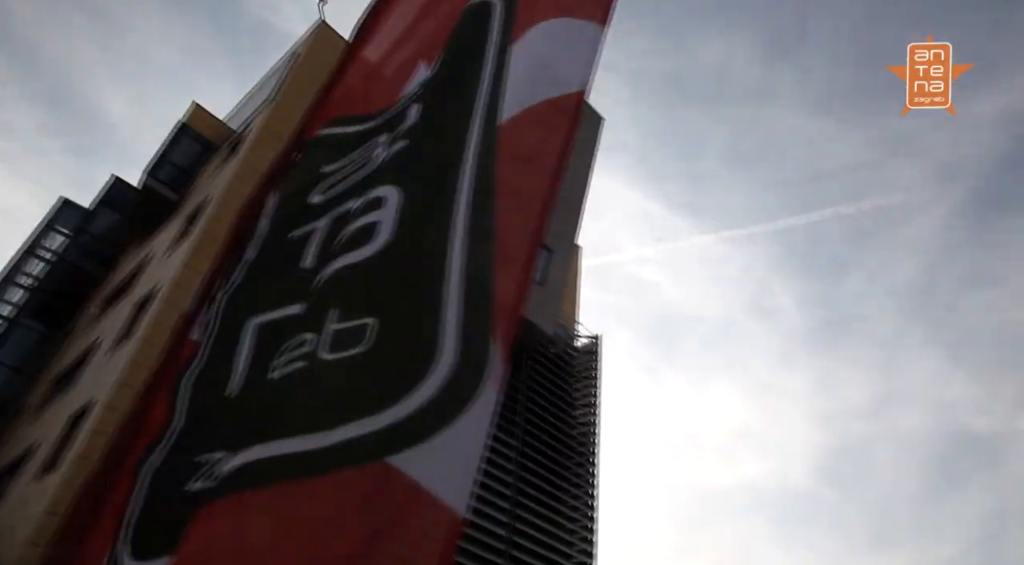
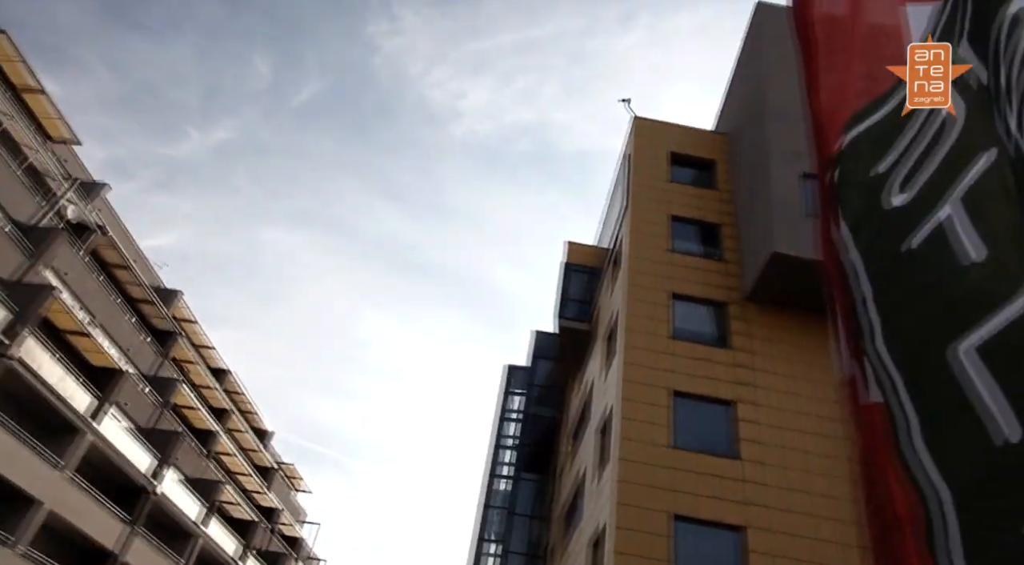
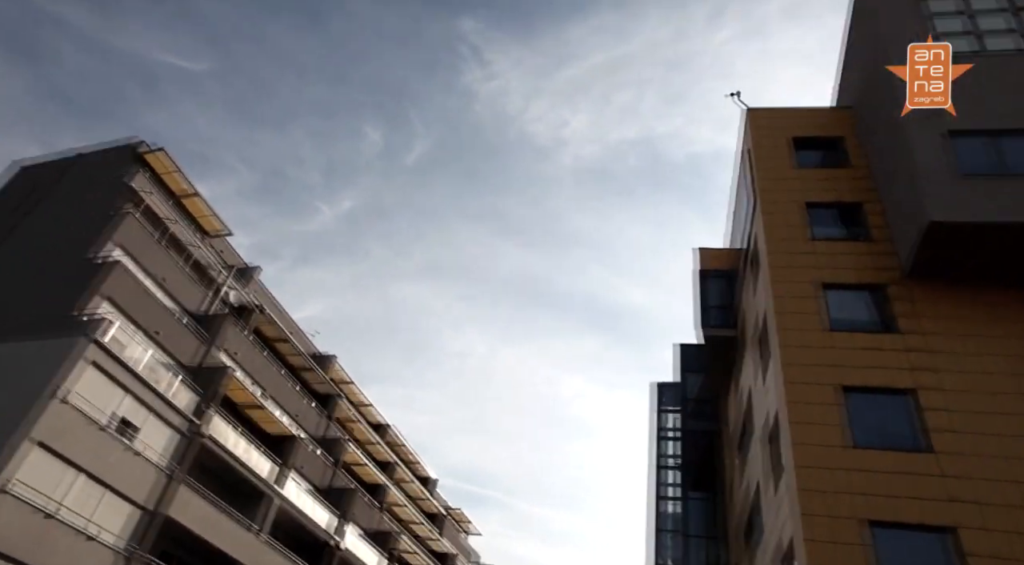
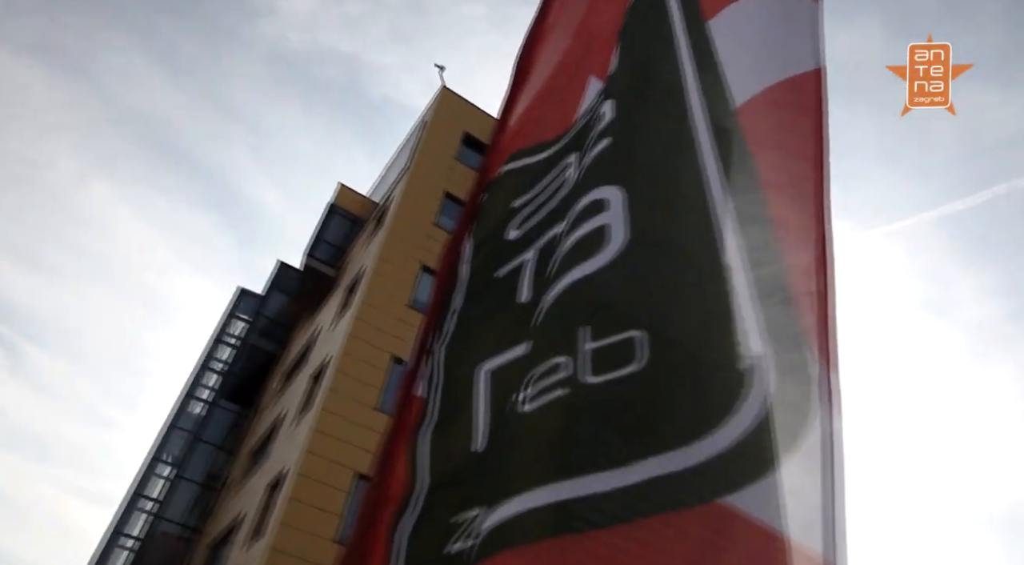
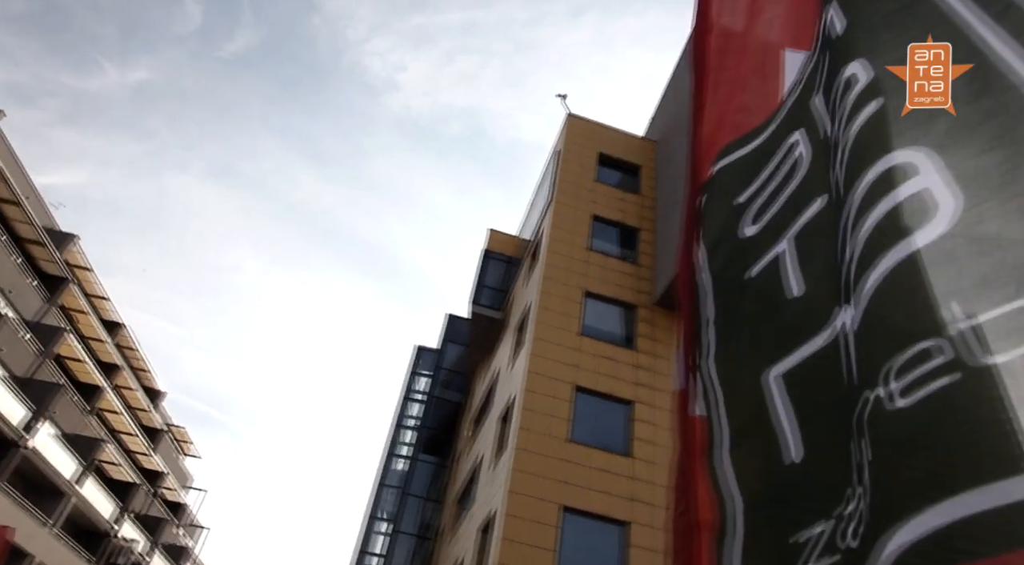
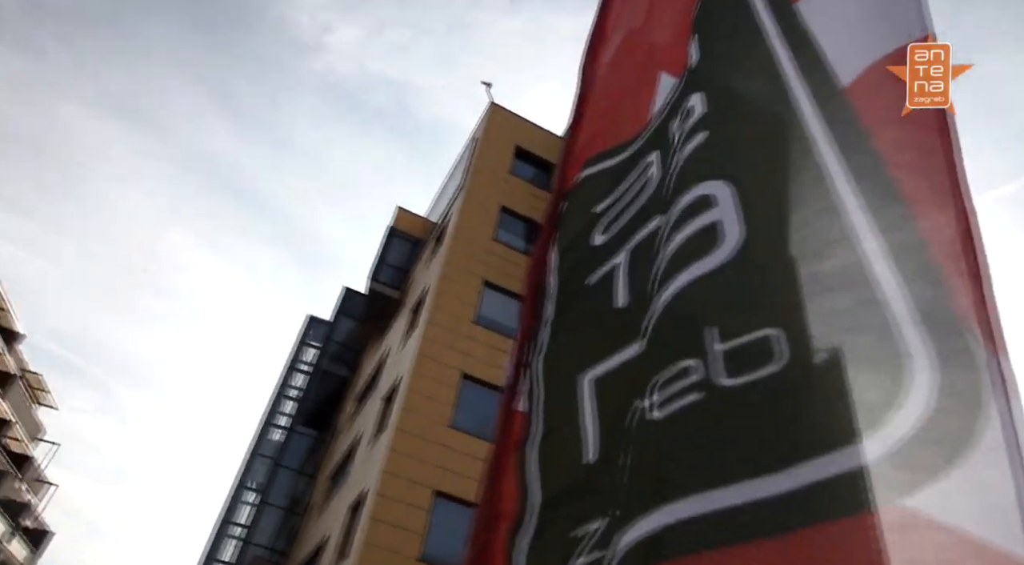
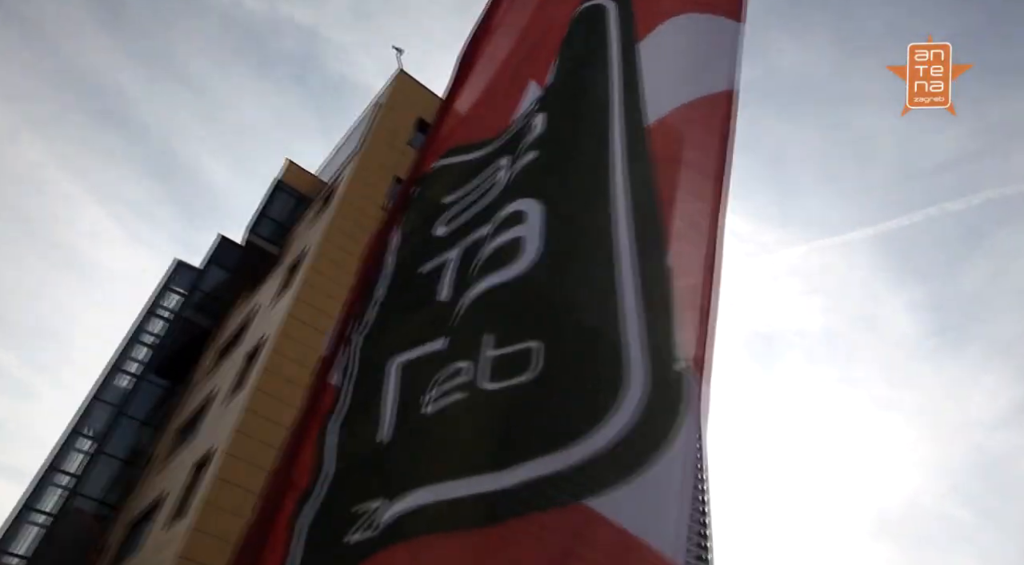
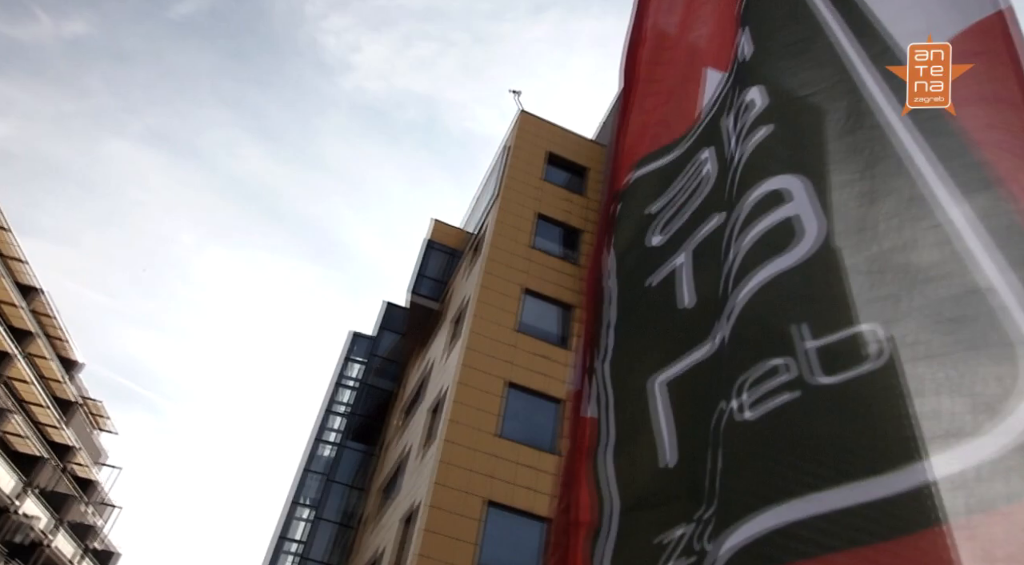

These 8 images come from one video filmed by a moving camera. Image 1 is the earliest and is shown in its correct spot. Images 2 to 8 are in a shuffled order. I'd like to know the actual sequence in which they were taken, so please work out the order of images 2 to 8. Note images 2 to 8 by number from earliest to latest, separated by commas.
7, 4, 6, 8, 5, 2, 3
